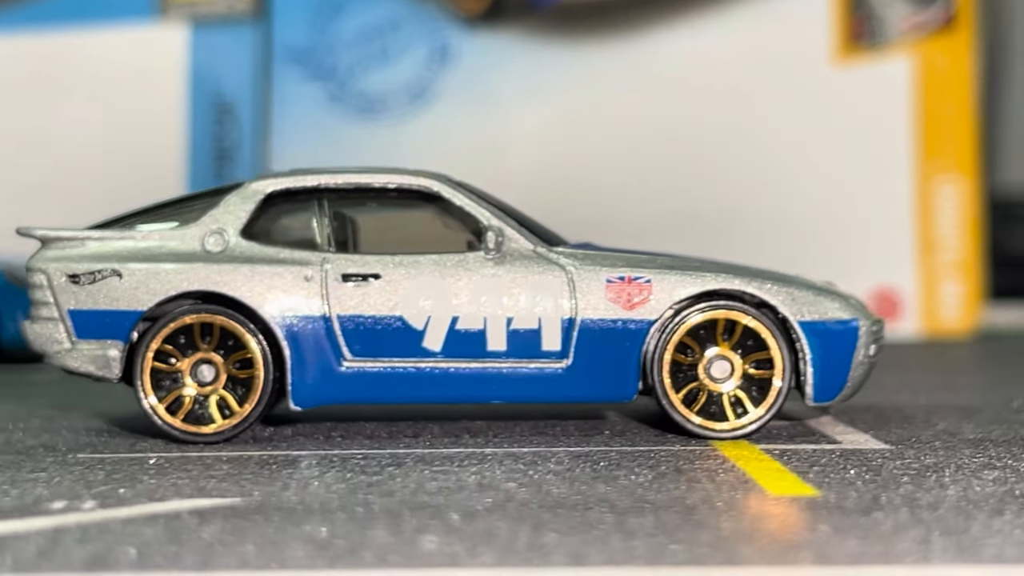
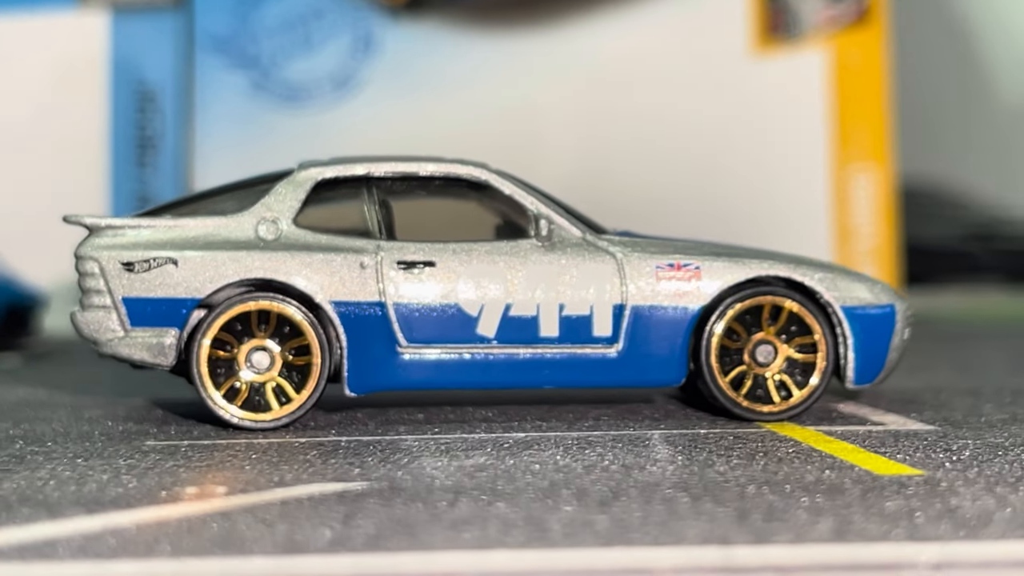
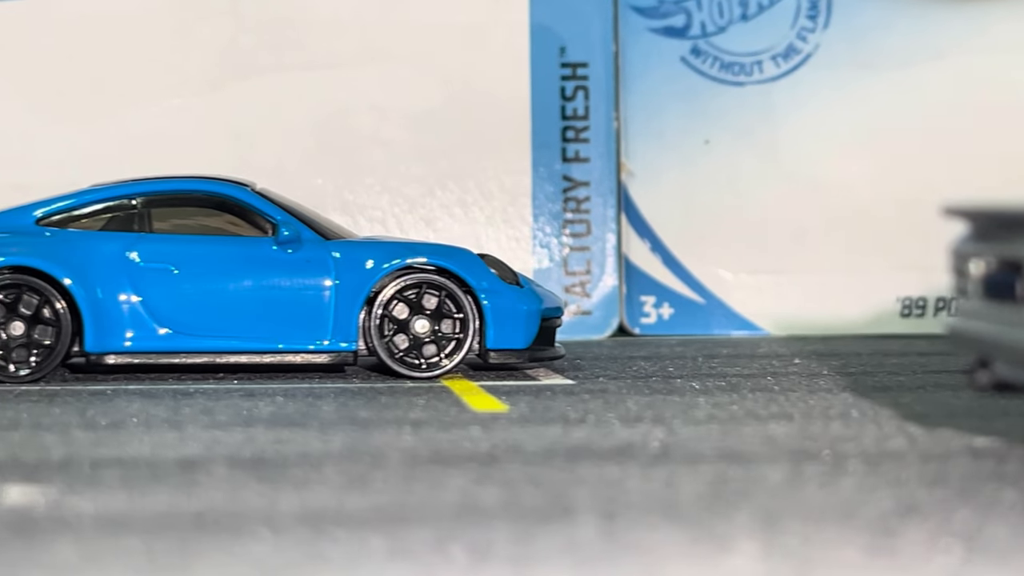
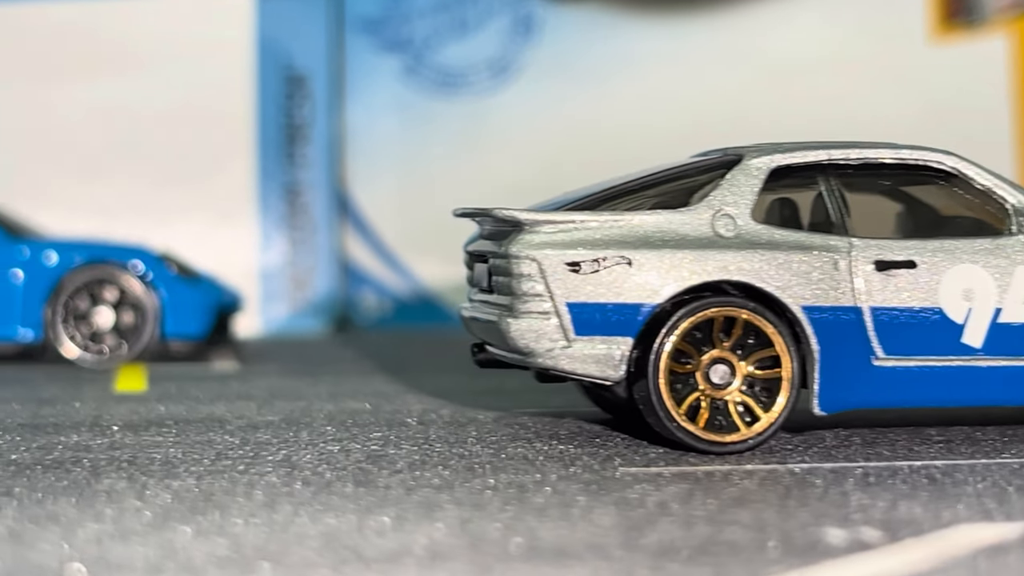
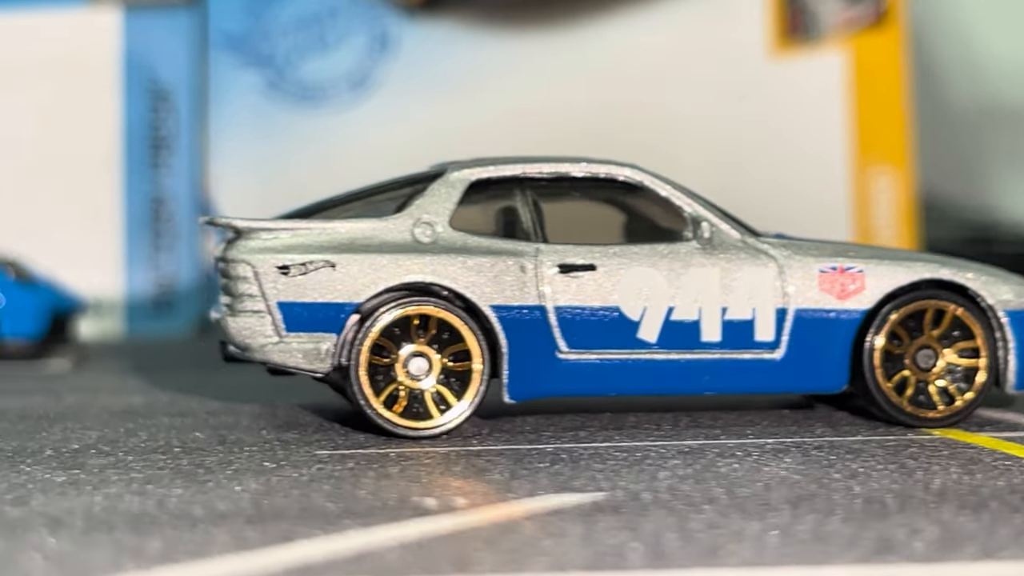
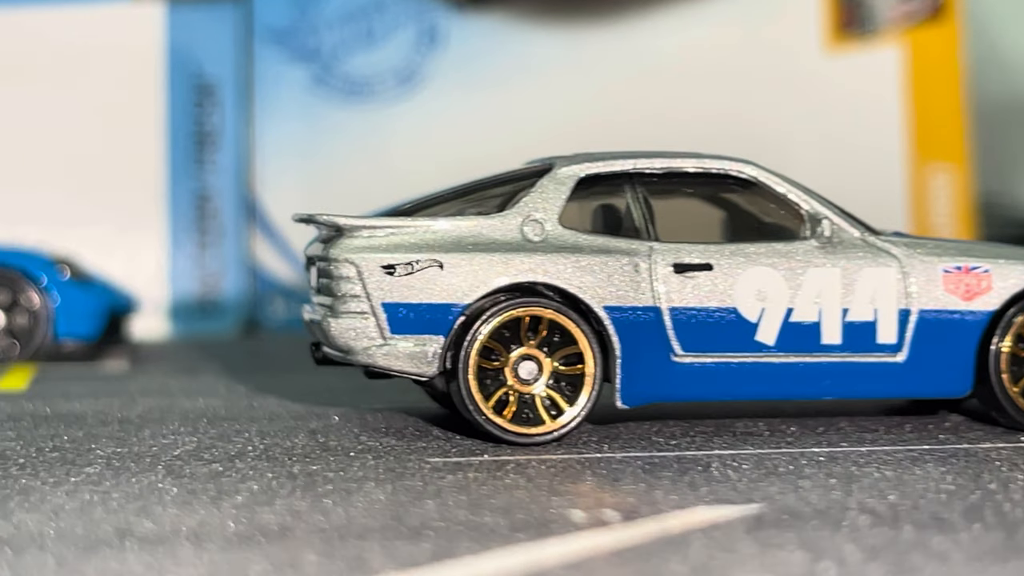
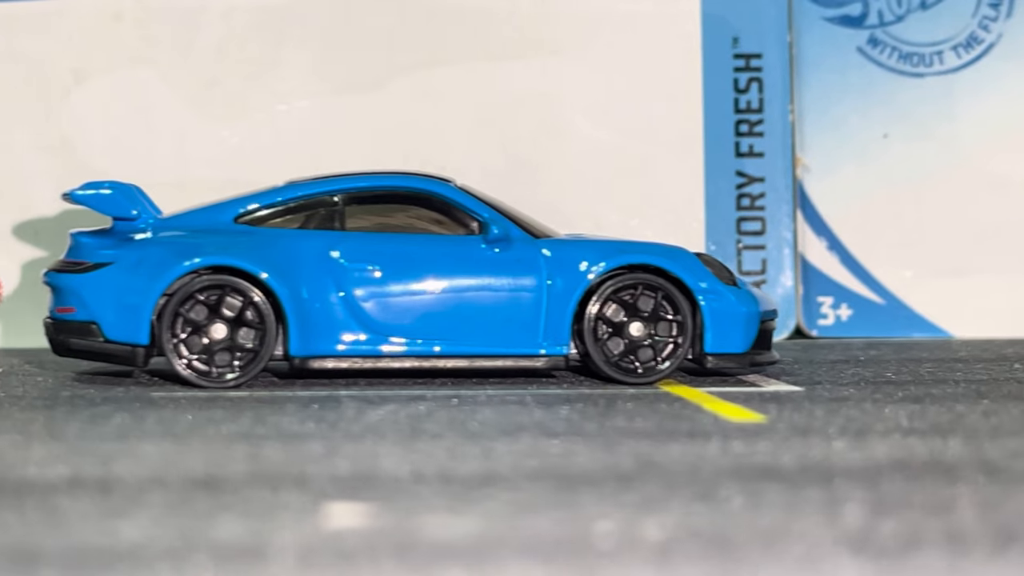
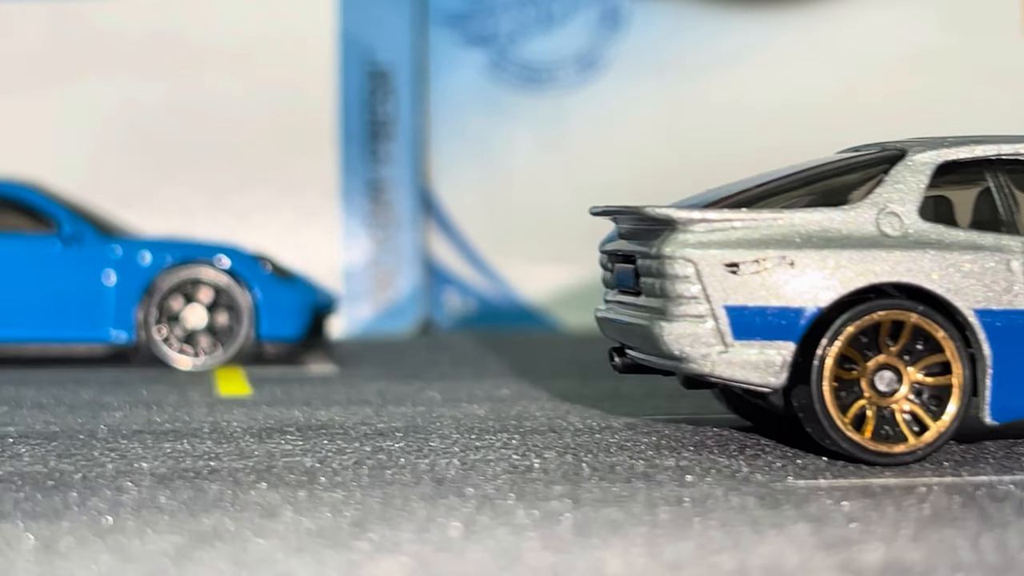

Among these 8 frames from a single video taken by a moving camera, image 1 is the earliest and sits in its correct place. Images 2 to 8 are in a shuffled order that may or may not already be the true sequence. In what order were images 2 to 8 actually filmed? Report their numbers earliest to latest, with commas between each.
2, 5, 6, 4, 8, 3, 7
